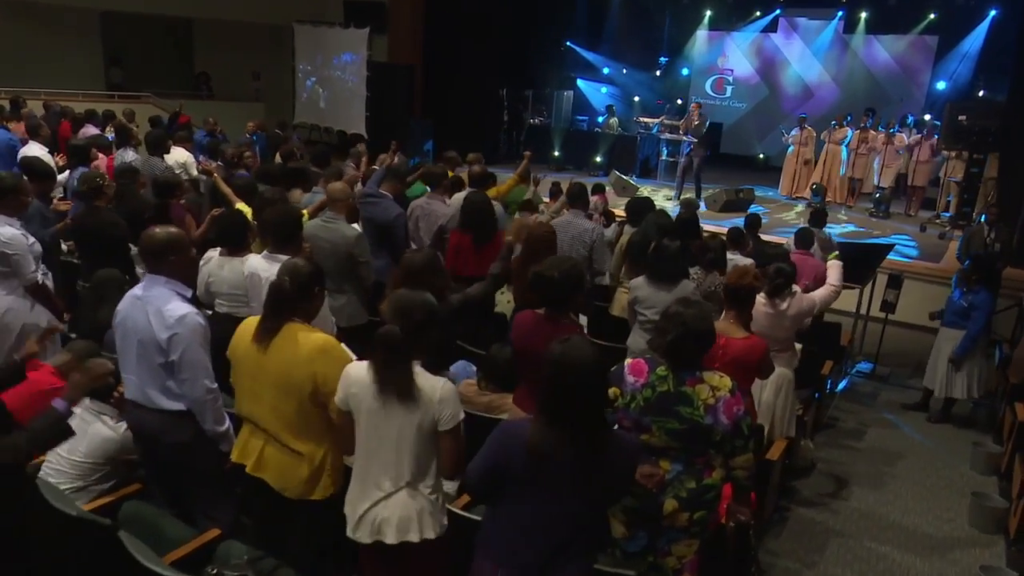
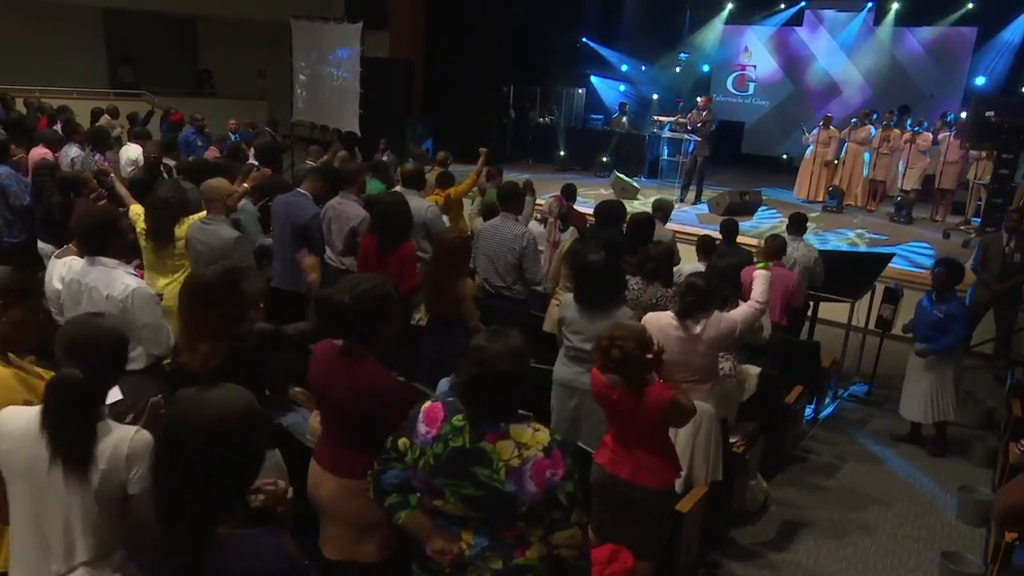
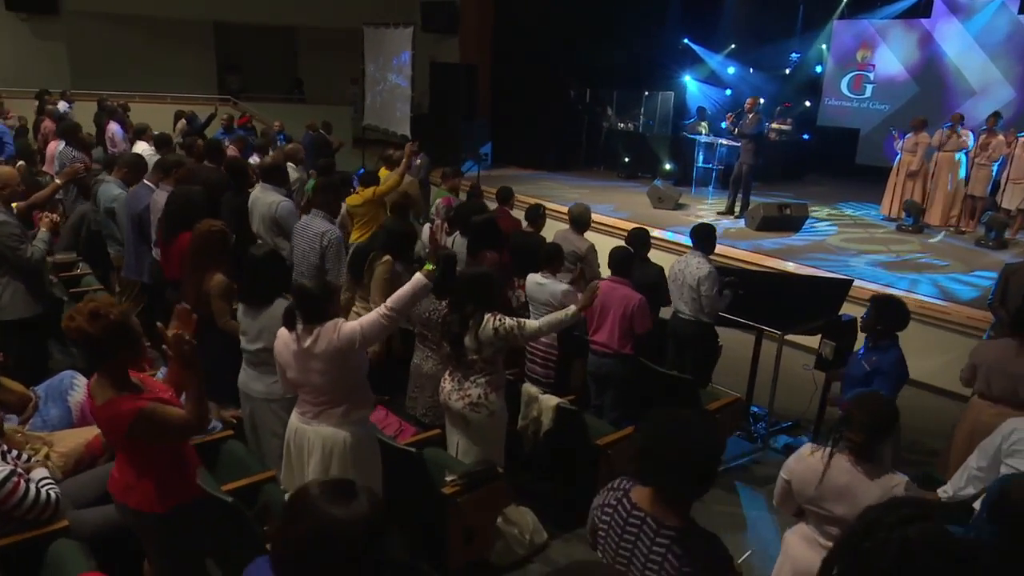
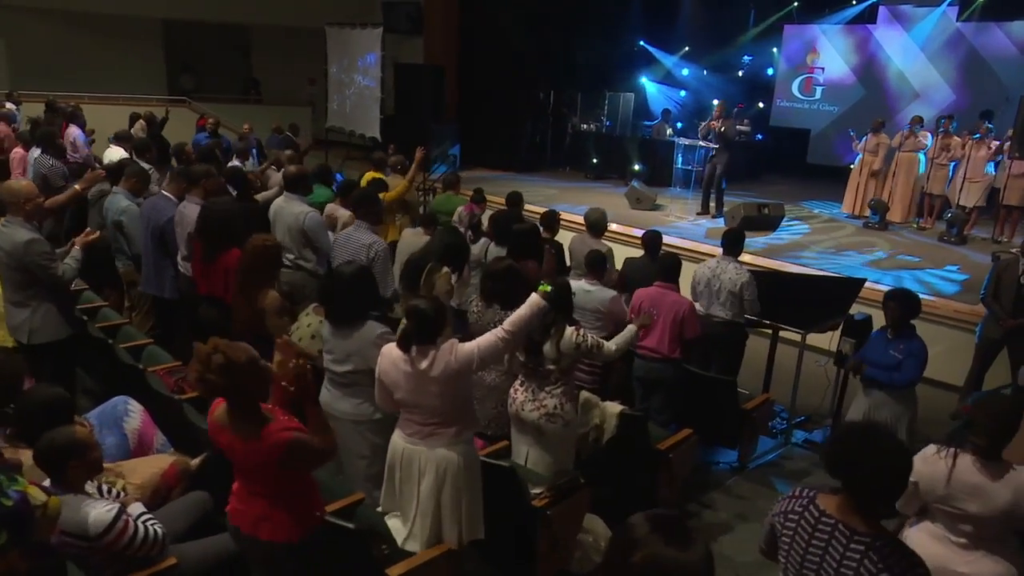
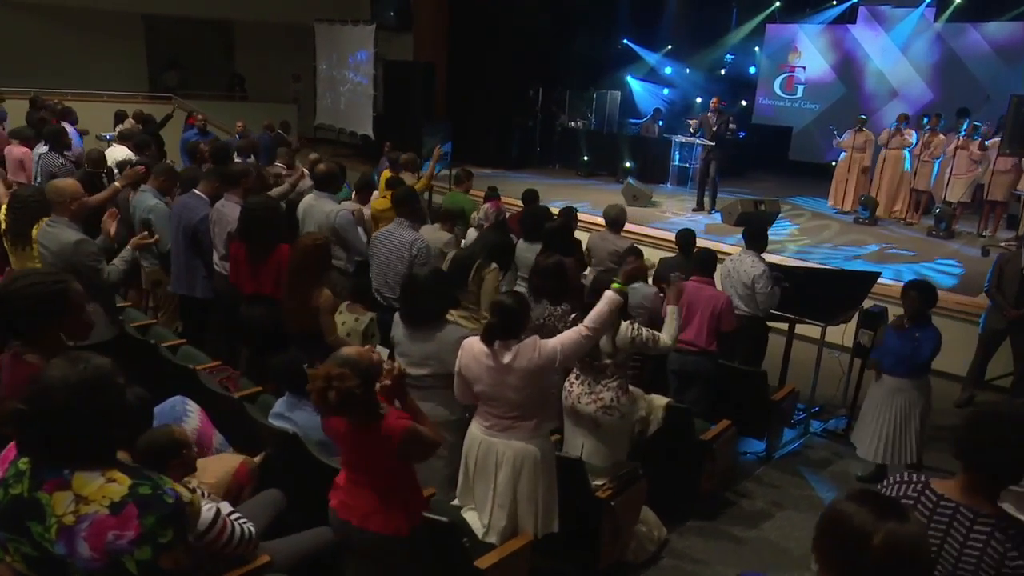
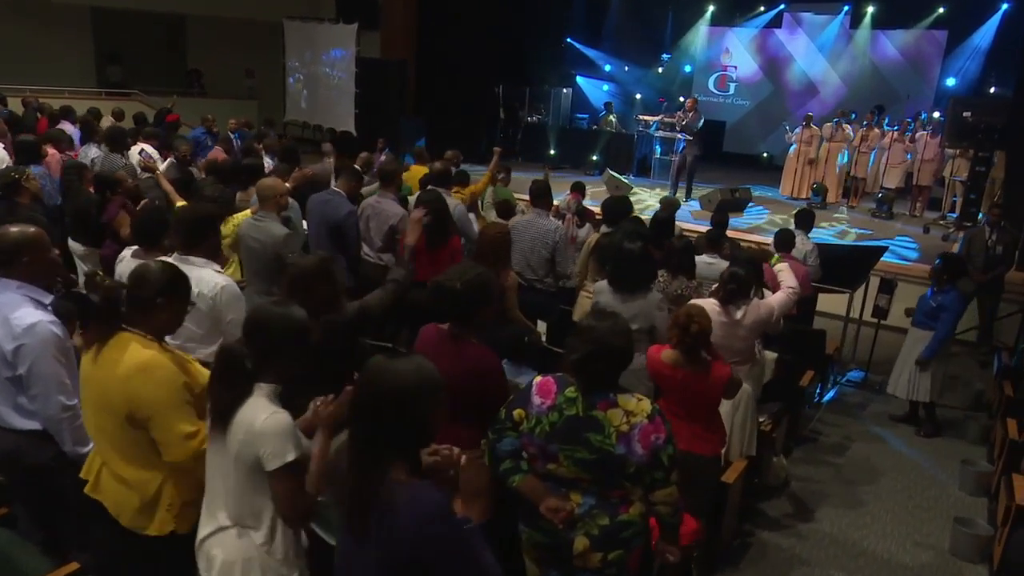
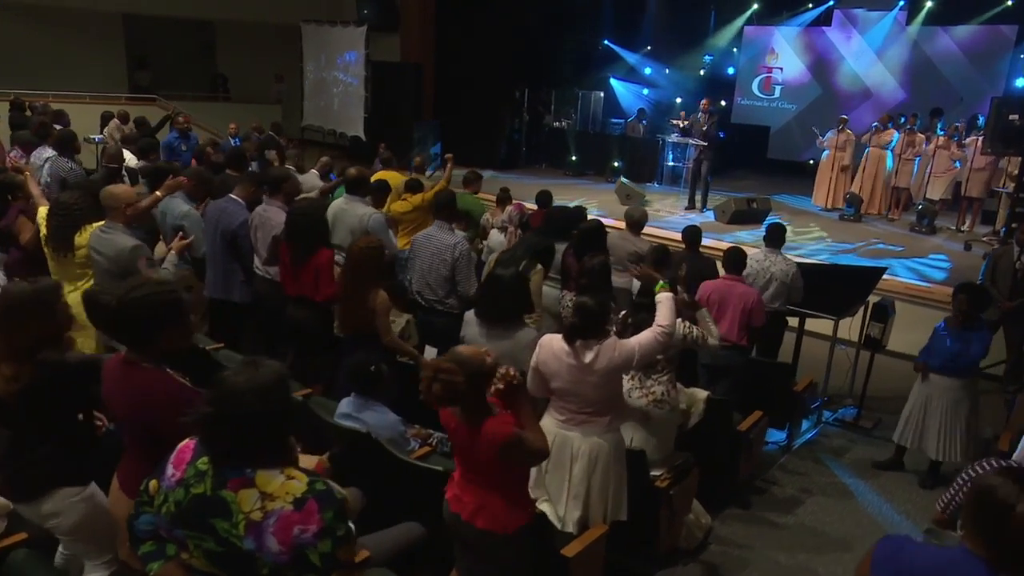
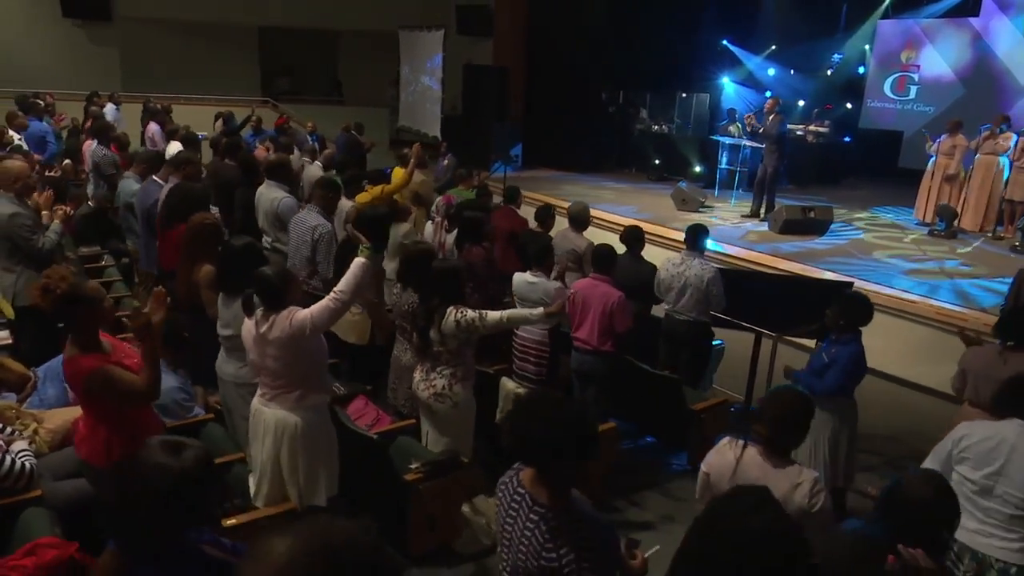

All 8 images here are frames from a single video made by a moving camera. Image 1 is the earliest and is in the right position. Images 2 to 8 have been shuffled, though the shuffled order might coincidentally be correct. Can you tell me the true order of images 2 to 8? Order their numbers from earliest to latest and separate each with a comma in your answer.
6, 2, 7, 5, 4, 3, 8
